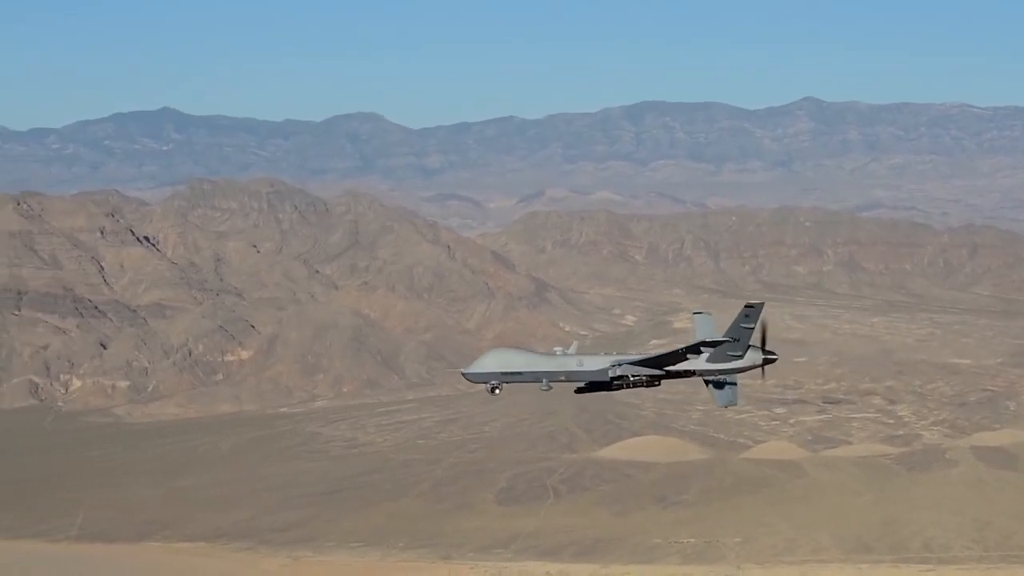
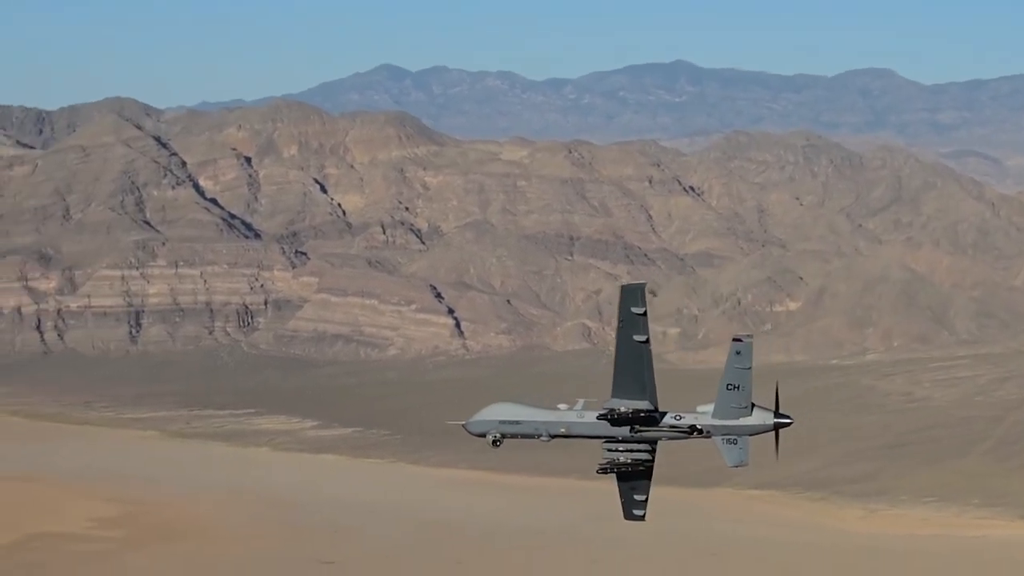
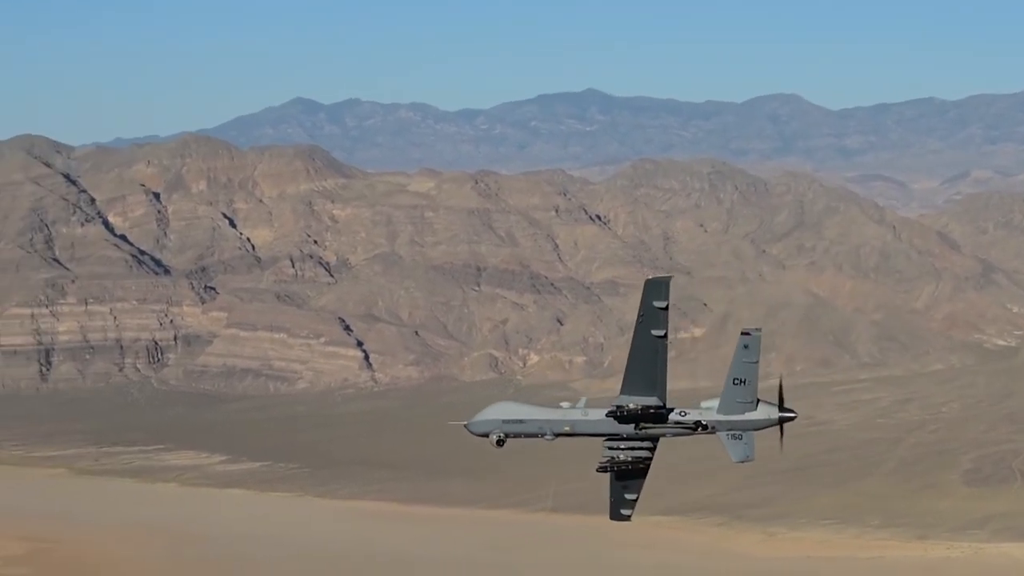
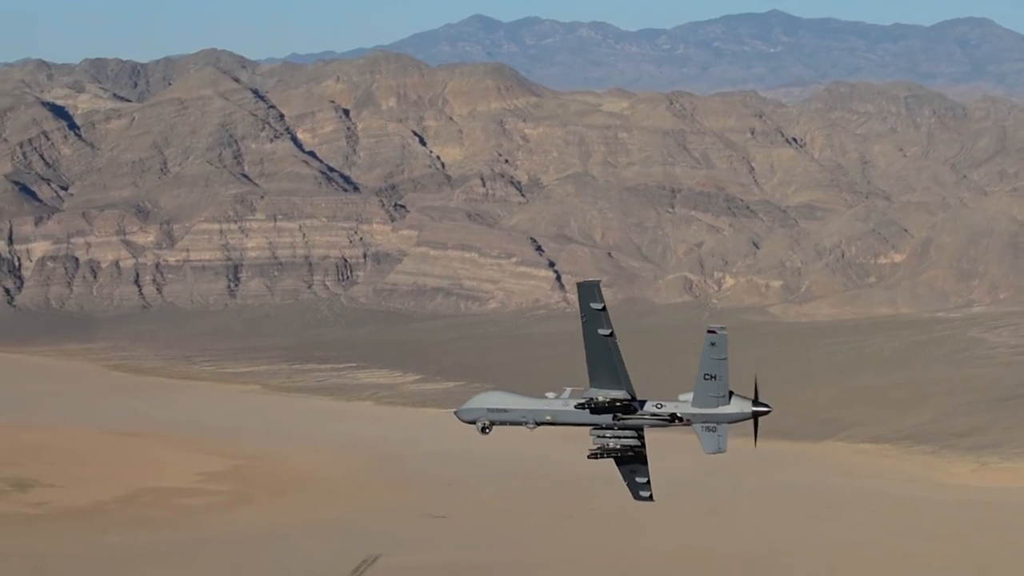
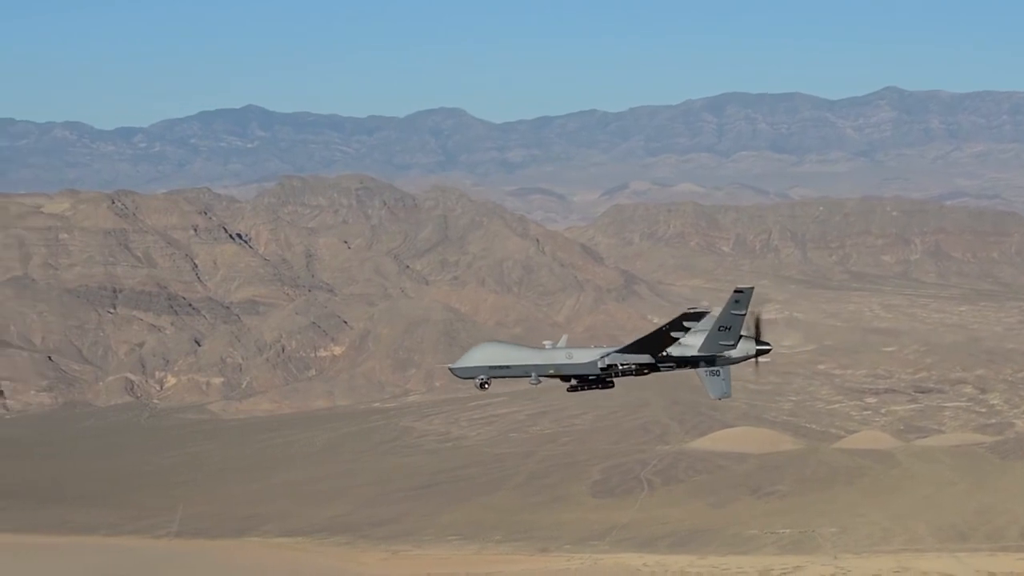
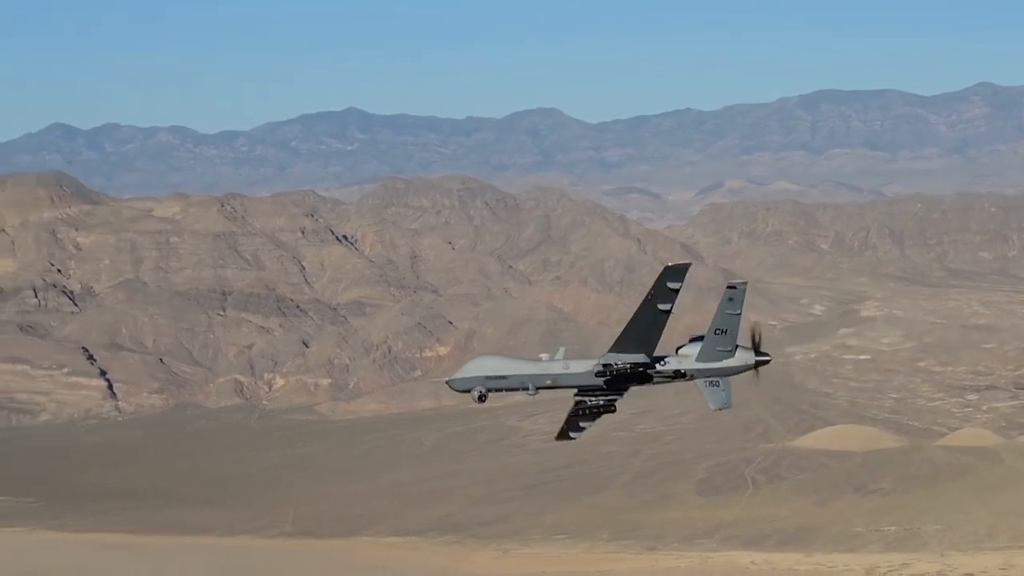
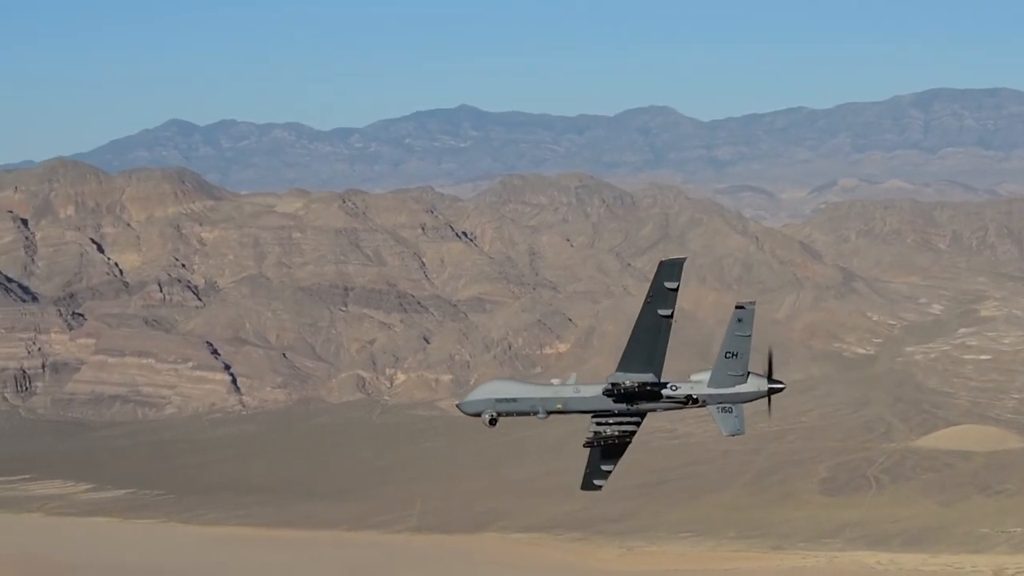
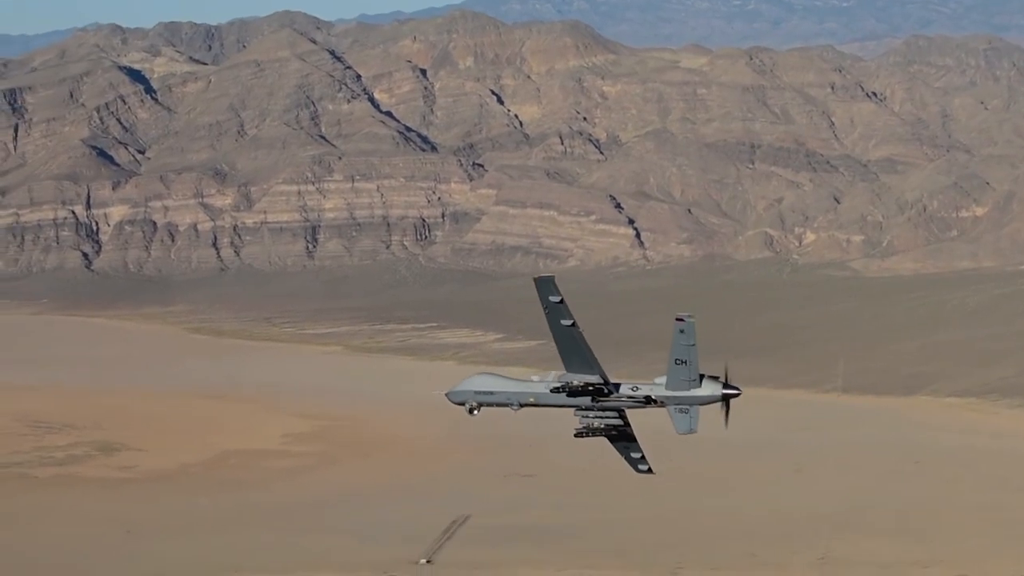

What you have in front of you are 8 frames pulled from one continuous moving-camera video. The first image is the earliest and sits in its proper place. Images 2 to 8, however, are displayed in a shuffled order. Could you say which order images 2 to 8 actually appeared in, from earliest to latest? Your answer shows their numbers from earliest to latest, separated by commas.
5, 6, 7, 3, 2, 4, 8
